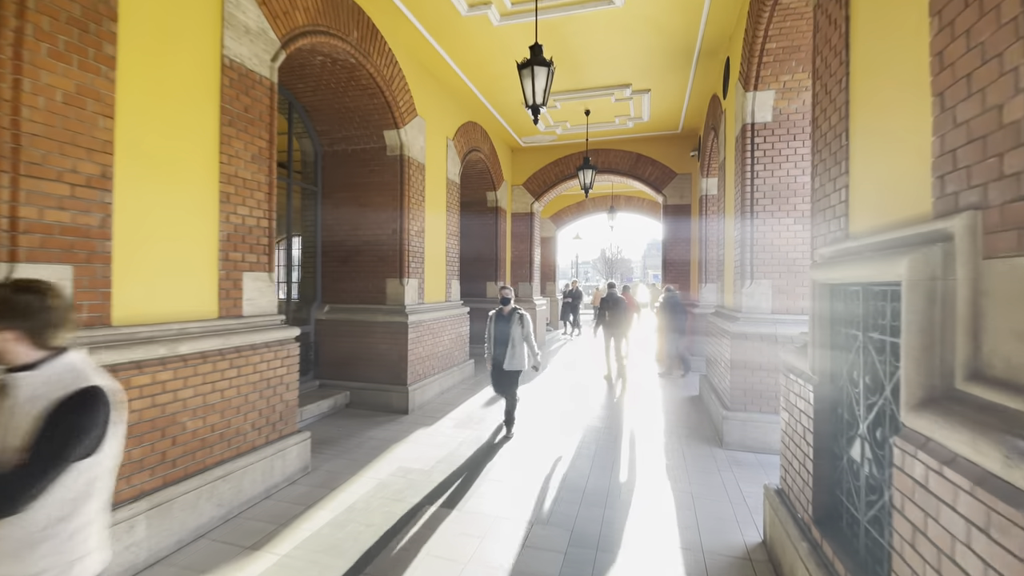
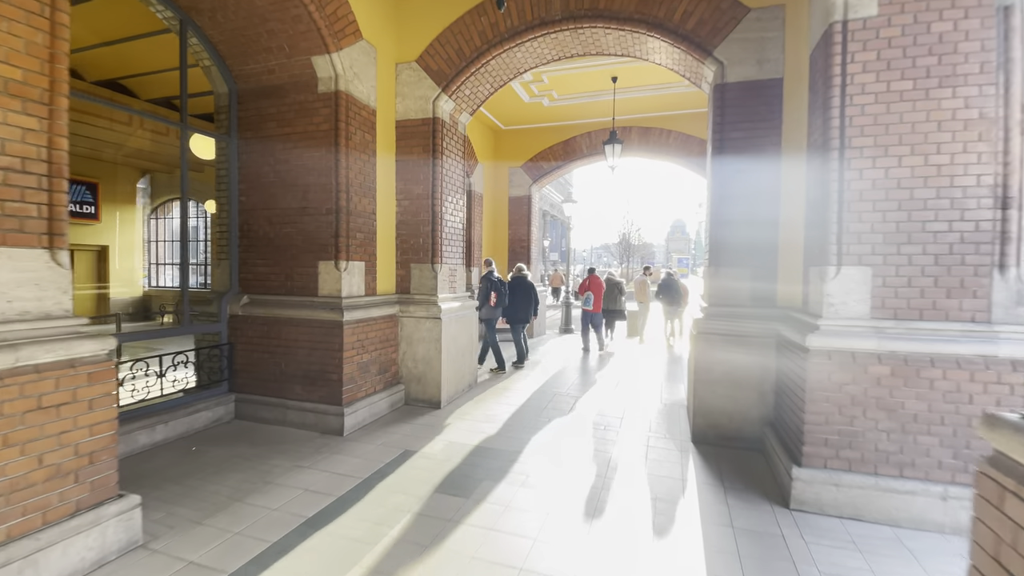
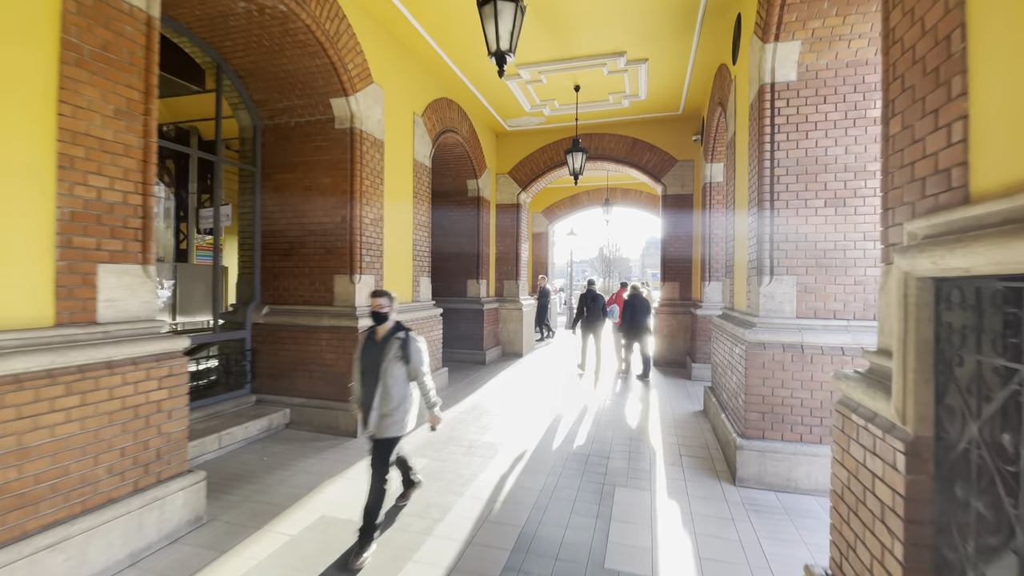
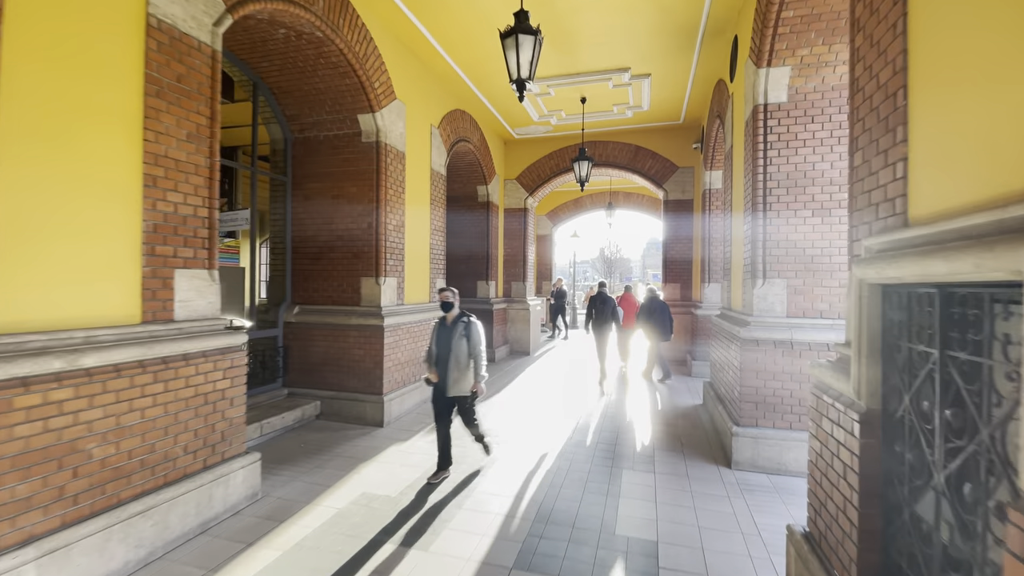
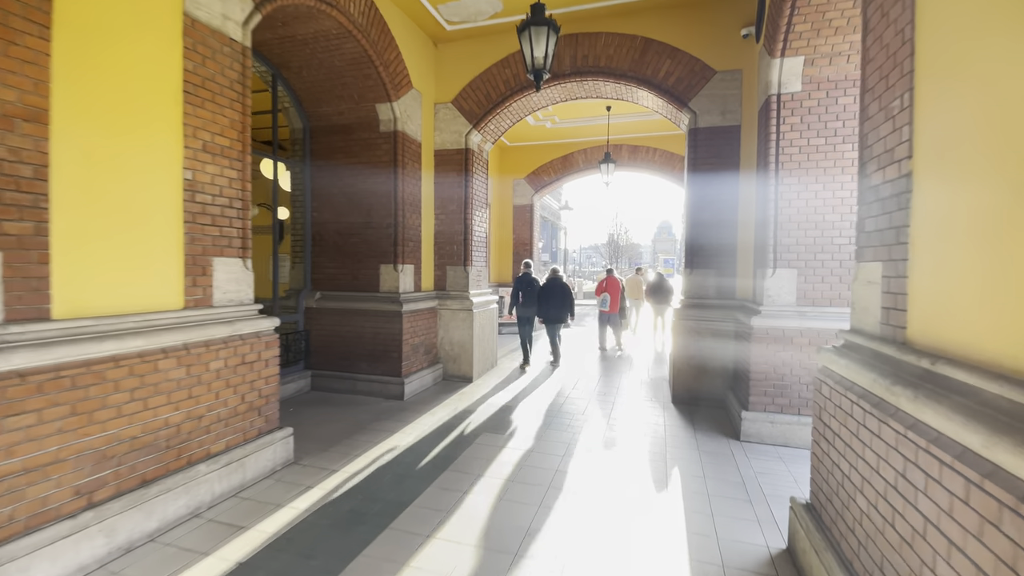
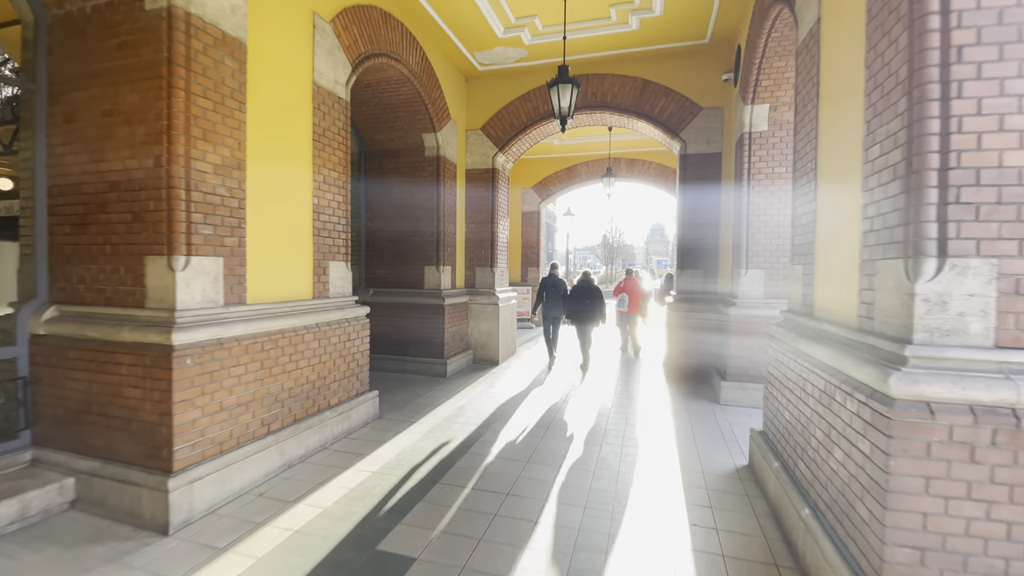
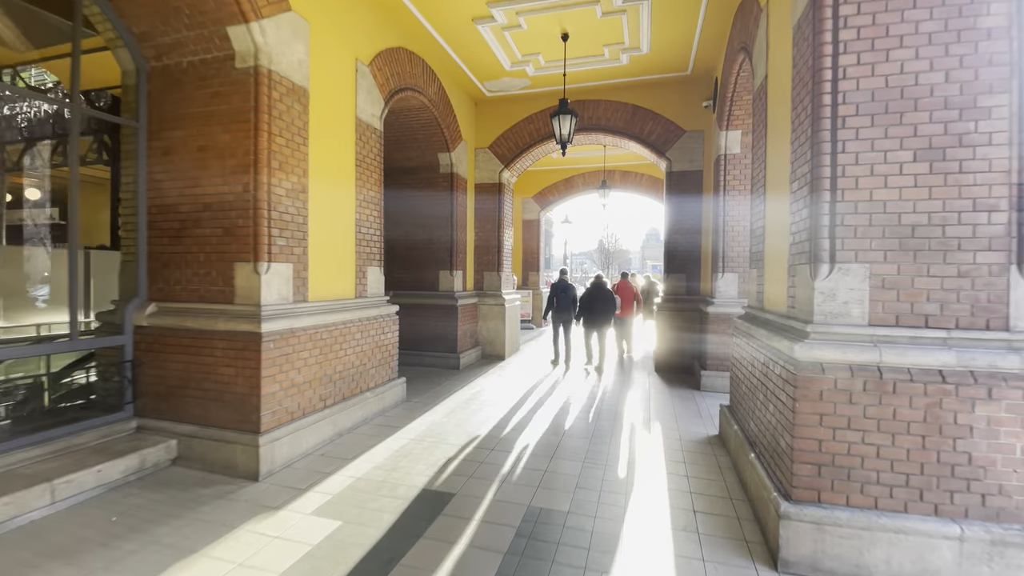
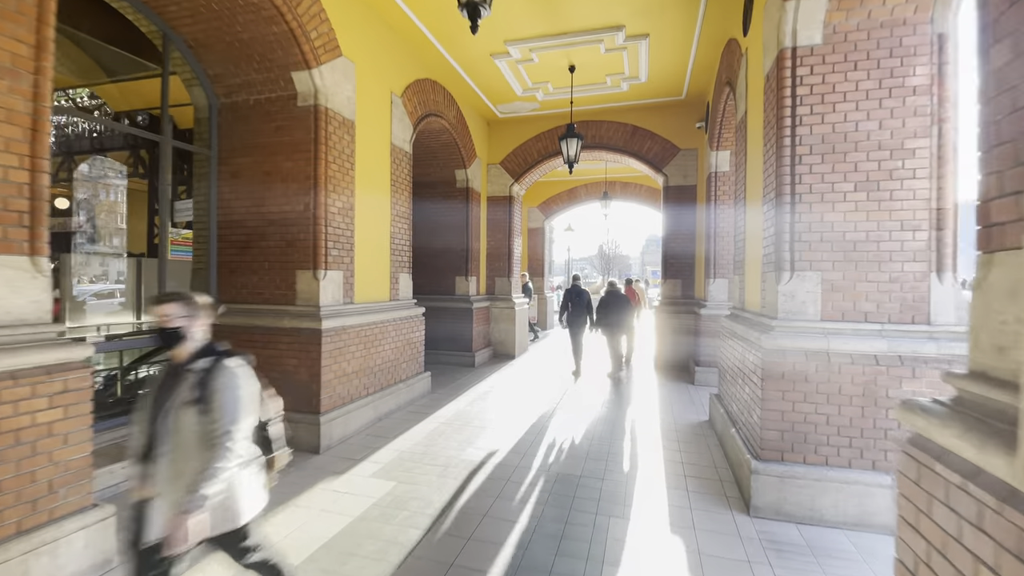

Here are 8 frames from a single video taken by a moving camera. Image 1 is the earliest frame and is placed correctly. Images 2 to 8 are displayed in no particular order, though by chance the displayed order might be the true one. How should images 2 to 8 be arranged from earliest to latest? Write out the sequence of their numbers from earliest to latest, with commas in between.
4, 3, 8, 7, 6, 5, 2
